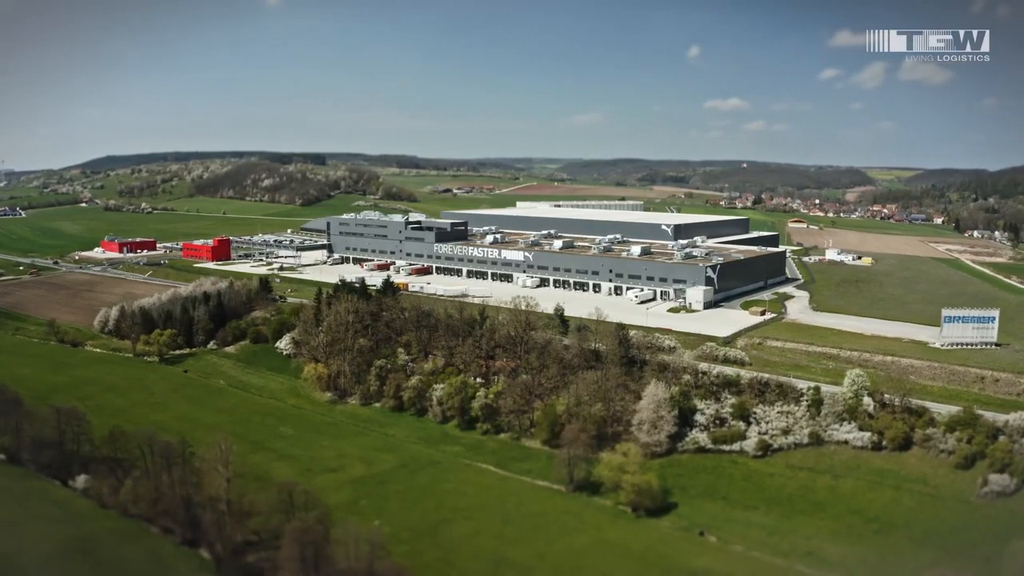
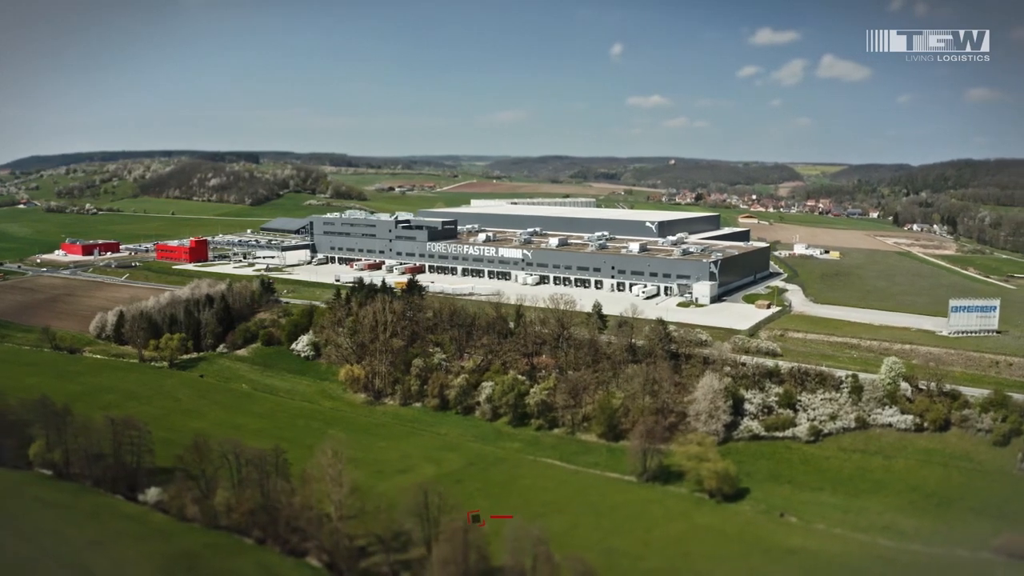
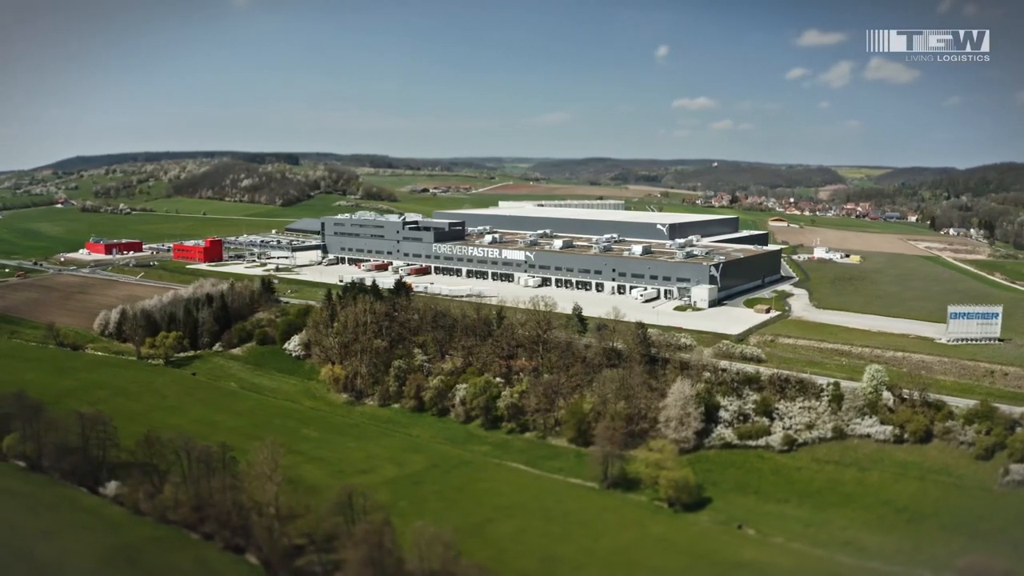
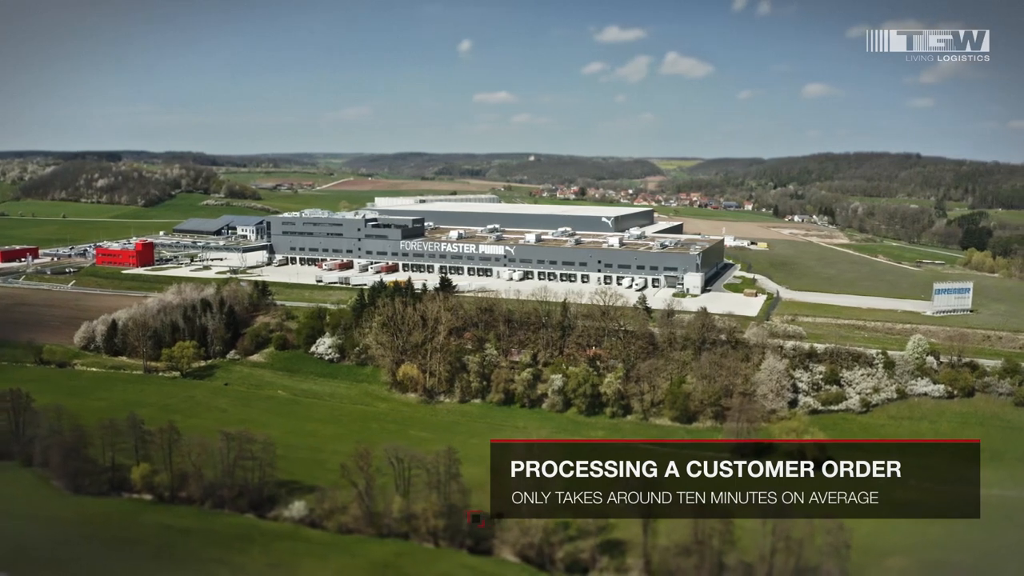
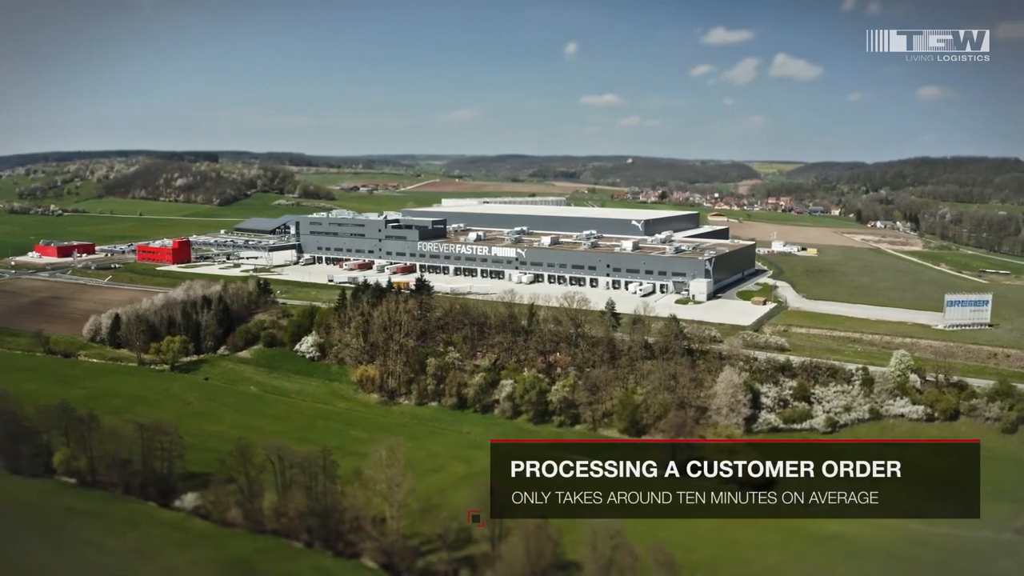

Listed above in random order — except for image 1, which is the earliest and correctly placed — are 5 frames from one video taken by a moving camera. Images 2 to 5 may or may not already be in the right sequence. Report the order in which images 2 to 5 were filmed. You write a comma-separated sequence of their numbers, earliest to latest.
3, 2, 5, 4
